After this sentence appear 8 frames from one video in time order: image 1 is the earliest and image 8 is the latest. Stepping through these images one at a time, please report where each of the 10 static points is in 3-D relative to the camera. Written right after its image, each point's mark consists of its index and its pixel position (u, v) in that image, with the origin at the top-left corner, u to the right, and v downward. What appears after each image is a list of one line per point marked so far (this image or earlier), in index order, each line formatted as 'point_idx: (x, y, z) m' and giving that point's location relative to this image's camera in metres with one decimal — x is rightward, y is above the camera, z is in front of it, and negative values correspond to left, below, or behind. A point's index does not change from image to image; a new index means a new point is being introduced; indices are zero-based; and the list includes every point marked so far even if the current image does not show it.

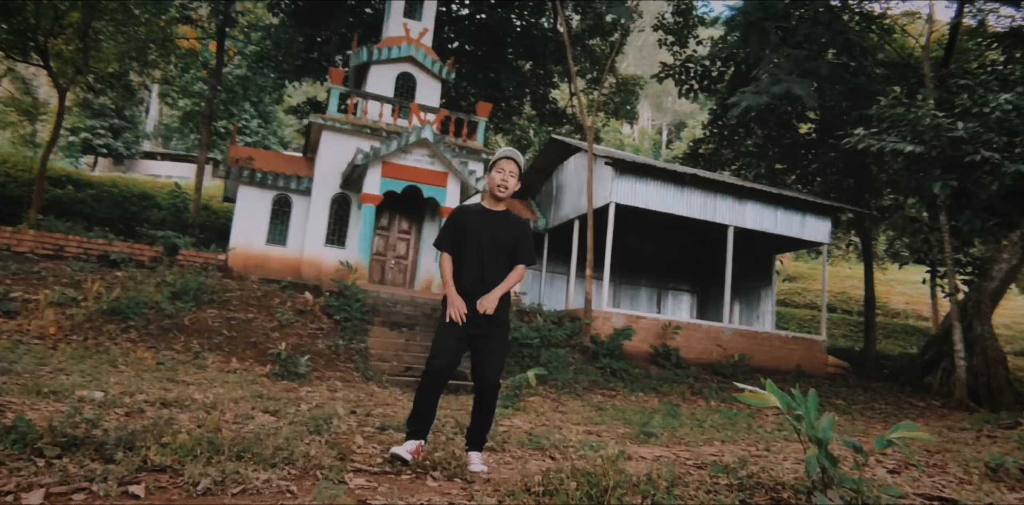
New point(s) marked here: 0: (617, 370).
0: (+1.7, -1.9, +10.0) m
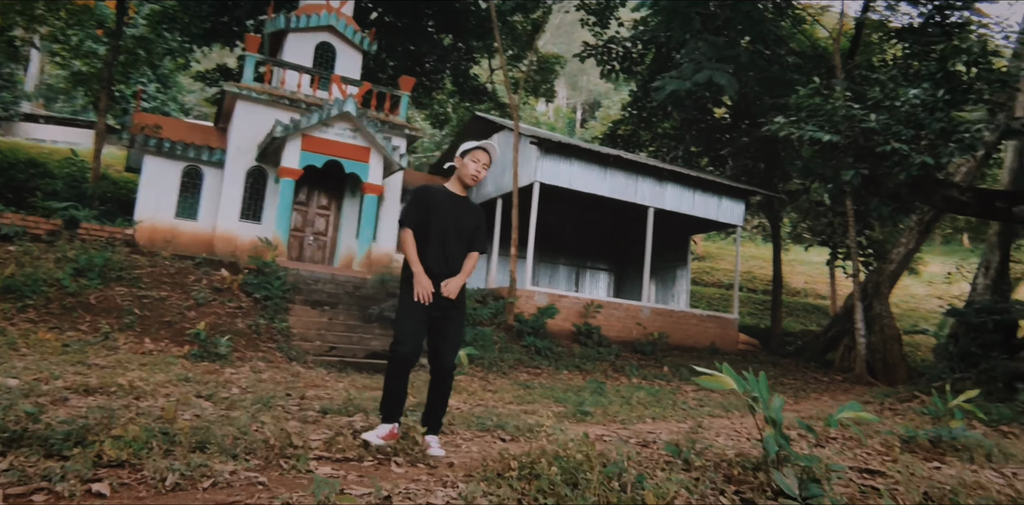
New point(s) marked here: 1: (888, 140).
0: (+0.5, -1.6, +10.3) m
1: (+4.7, +1.4, +7.6) m
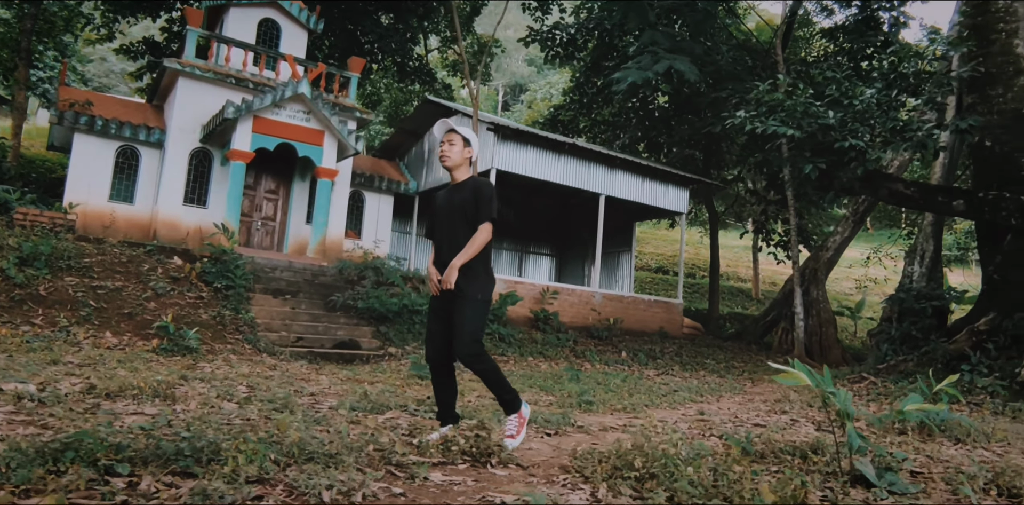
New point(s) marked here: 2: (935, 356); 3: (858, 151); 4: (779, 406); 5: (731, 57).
0: (-0.1, -1.4, +10.5) m
1: (+4.4, +1.5, +8.2) m
2: (+6.1, -1.5, +8.8) m
3: (+4.6, +1.3, +8.2) m
4: (+2.4, -1.5, +5.7) m
5: (+4.7, +4.2, +13.3) m
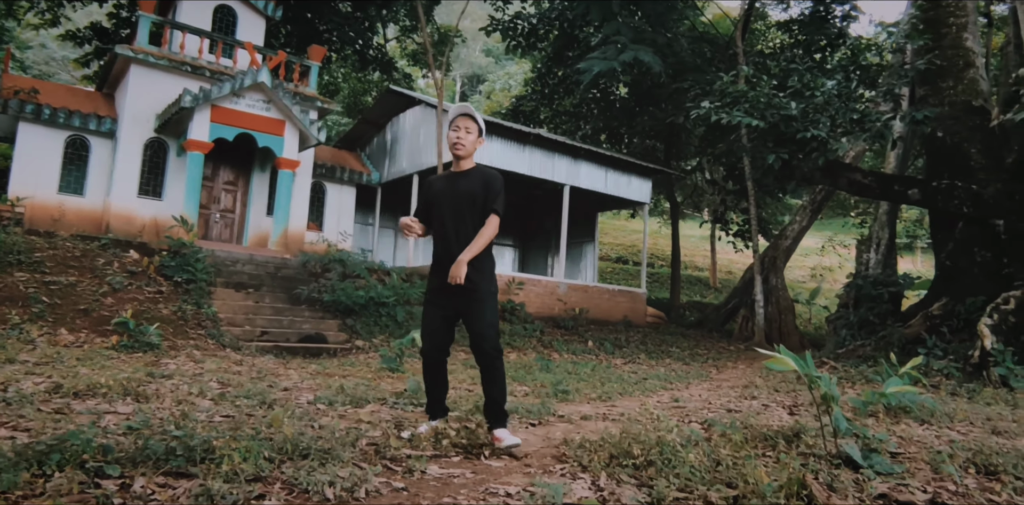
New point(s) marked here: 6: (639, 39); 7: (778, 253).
0: (-0.7, -1.2, +10.5) m
1: (+4.0, +1.7, +8.4) m
2: (+5.6, -1.3, +9.2) m
3: (+4.2, +1.5, +8.5) m
4: (+2.2, -1.4, +5.8) m
5: (+3.9, +4.4, +13.5) m
6: (+2.7, +4.5, +13.1) m
7: (+5.3, 0.0, +12.5) m
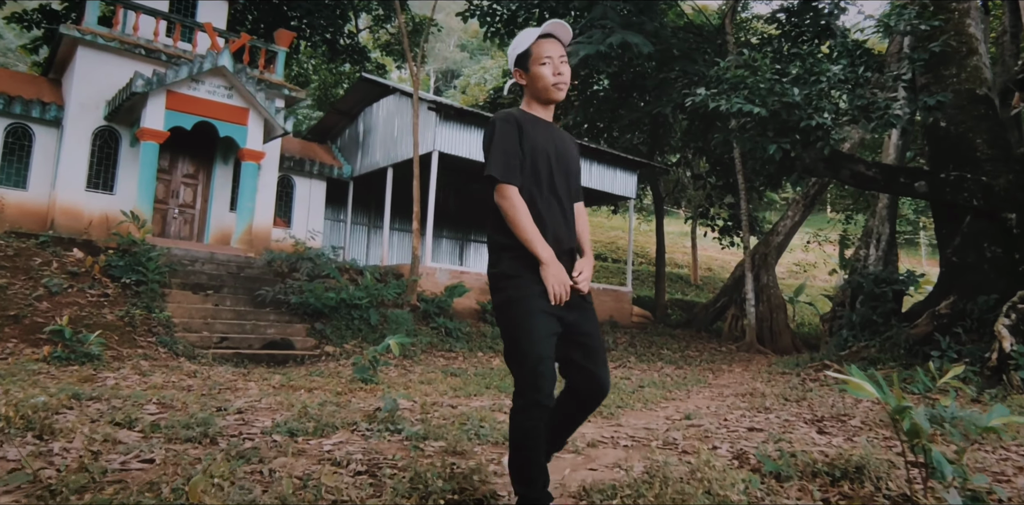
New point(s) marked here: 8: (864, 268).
0: (-0.9, -1.2, +9.8) m
1: (+3.8, +1.7, +8.0) m
2: (+5.4, -1.3, +8.8) m
3: (+3.9, +1.5, +8.0) m
4: (+2.1, -1.4, +5.3) m
5: (+3.5, +4.5, +13.0) m
6: (+2.3, +4.6, +12.5) m
7: (+5.0, 0.0, +12.1) m
8: (+6.4, -0.3, +11.4) m
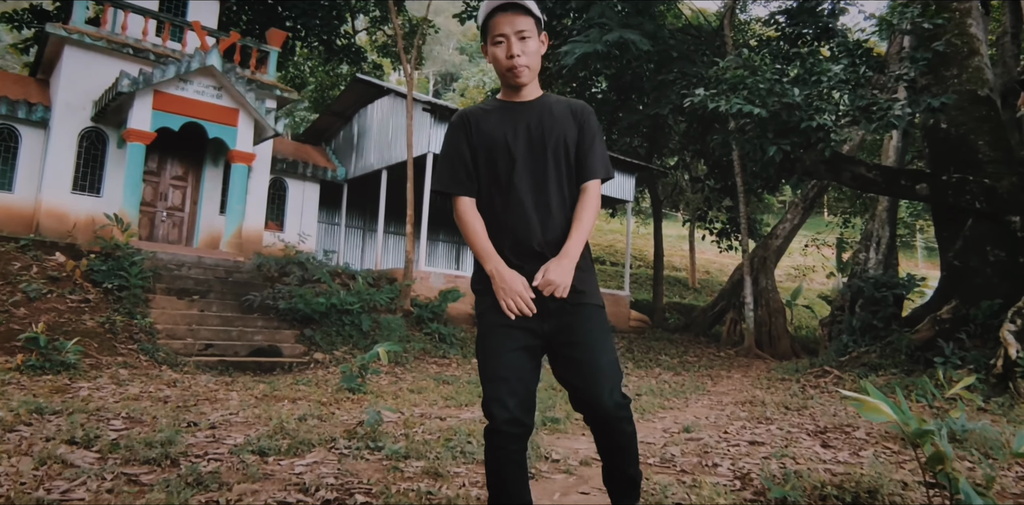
0: (-1.0, -1.3, +9.6) m
1: (+3.7, +1.6, +7.8) m
2: (+5.3, -1.3, +8.6) m
3: (+3.9, +1.5, +7.8) m
4: (+2.0, -1.4, +5.1) m
5: (+3.4, +4.4, +12.9) m
6: (+2.2, +4.5, +12.4) m
7: (+4.9, 0.0, +11.9) m
8: (+6.4, -0.4, +11.2) m
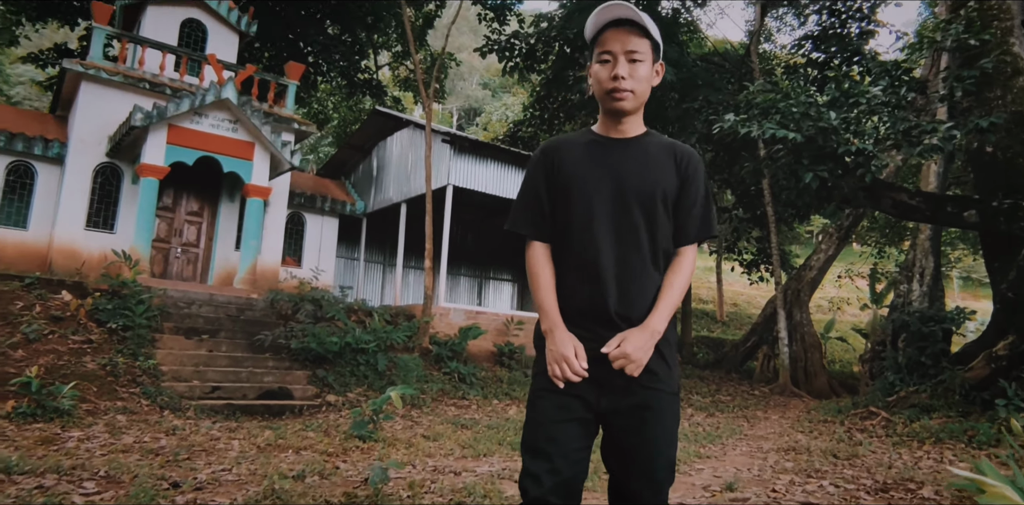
0: (-0.7, -1.8, +9.1) m
1: (+3.9, +1.3, +7.3) m
2: (+5.6, -1.7, +7.9) m
3: (+4.1, +1.1, +7.3) m
4: (+2.2, -1.7, +4.5) m
5: (+3.8, +3.8, +12.5) m
6: (+2.6, +3.8, +12.1) m
7: (+5.3, -0.6, +11.2) m
8: (+6.7, -0.9, +10.5) m
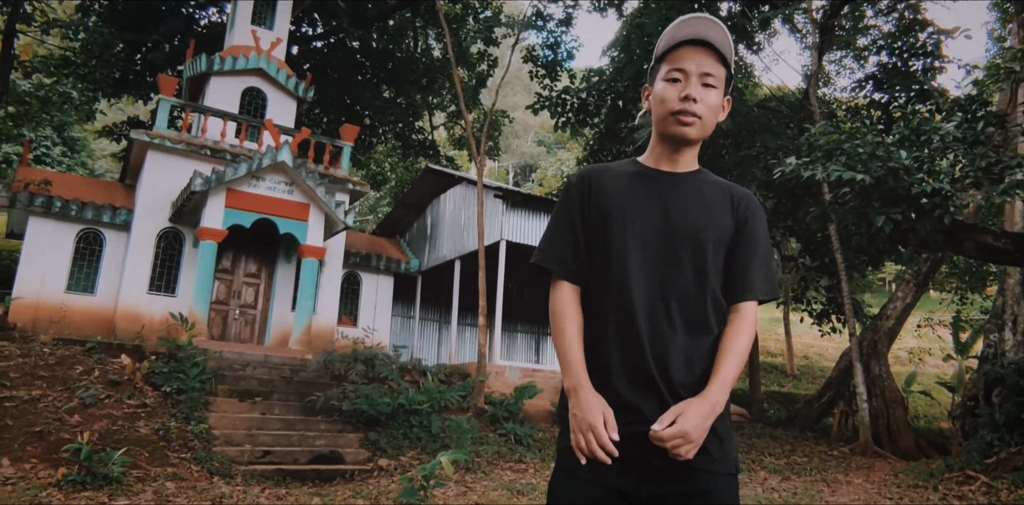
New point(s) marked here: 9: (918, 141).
0: (+0.1, -2.6, +8.7) m
1: (+4.5, +0.8, +6.7) m
2: (+6.3, -2.2, +6.9) m
3: (+4.7, +0.6, +6.8) m
4: (+2.6, -1.9, +3.9) m
5: (+4.8, +2.8, +12.2) m
6: (+3.5, +2.9, +11.8) m
7: (+6.2, -1.4, +10.4) m
8: (+7.6, -1.6, +9.5) m
9: (+5.1, +1.4, +7.7) m
